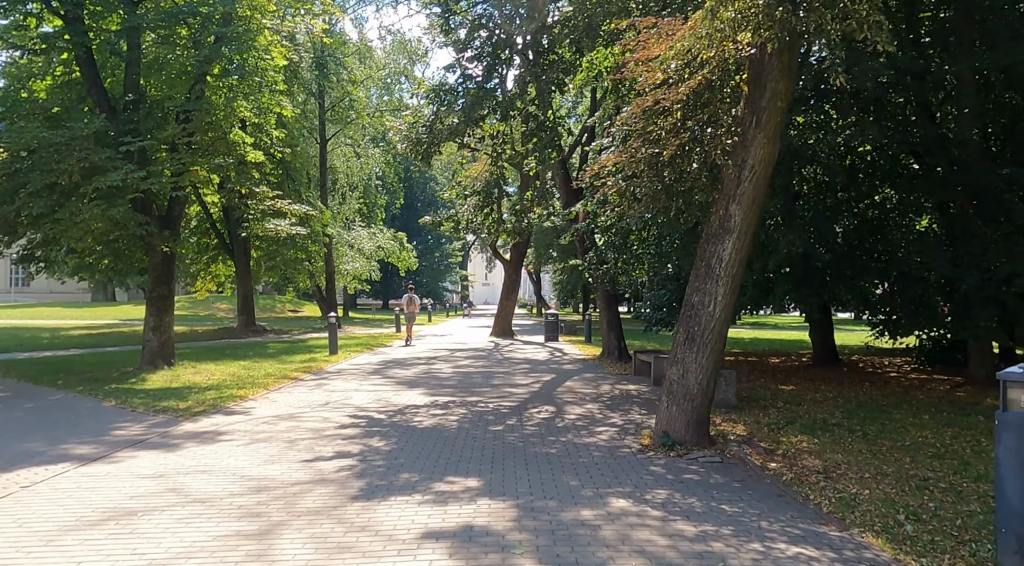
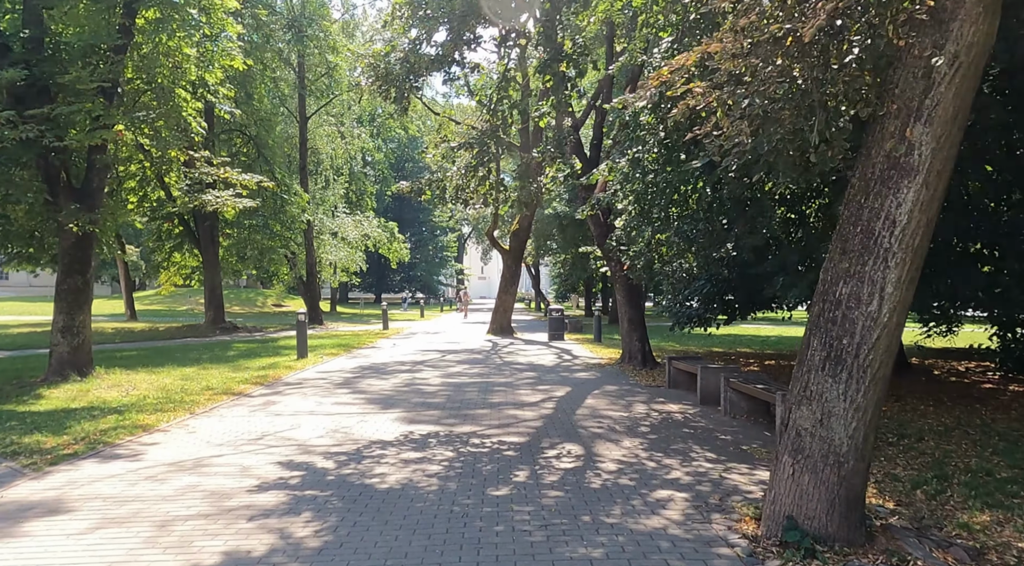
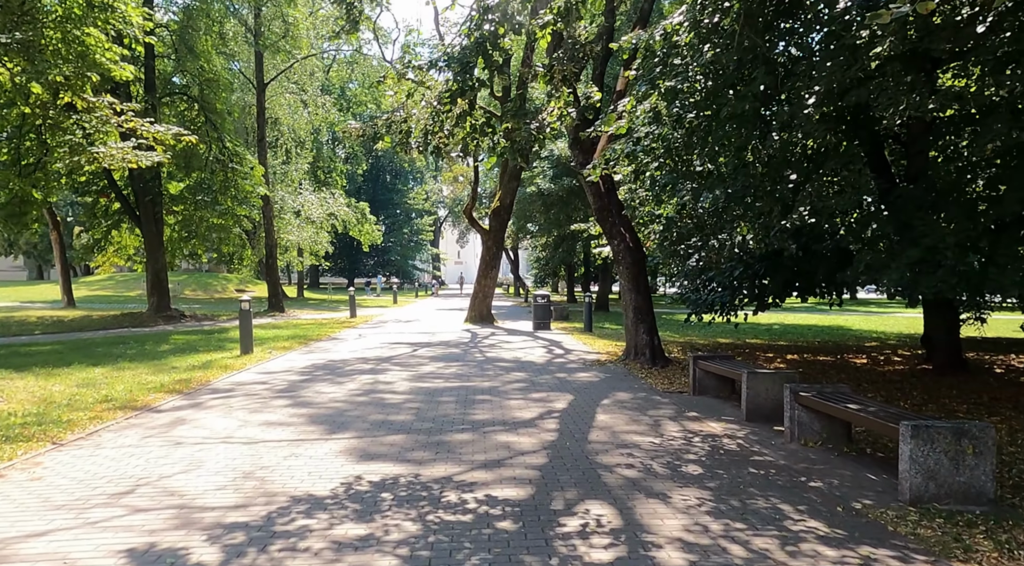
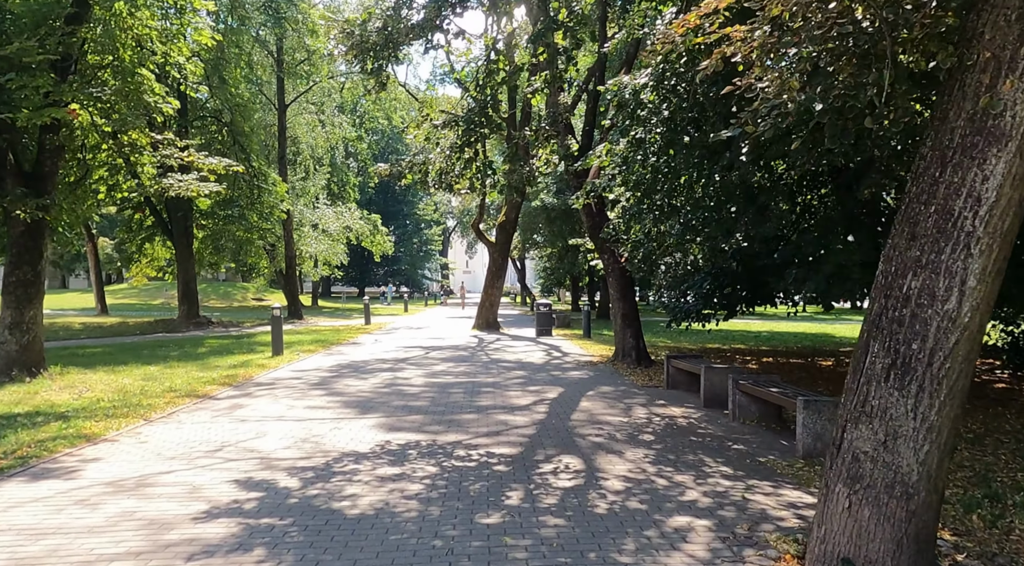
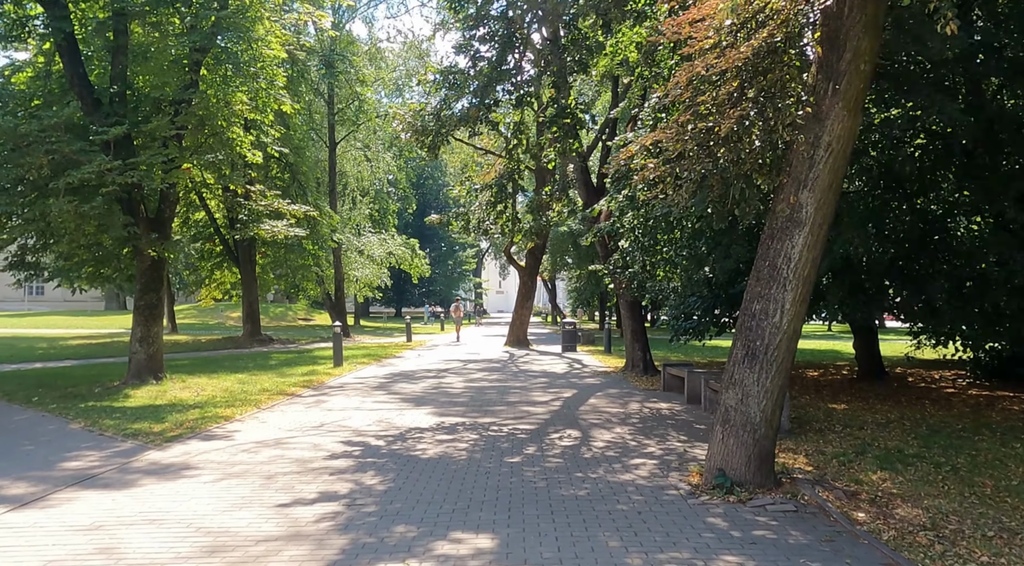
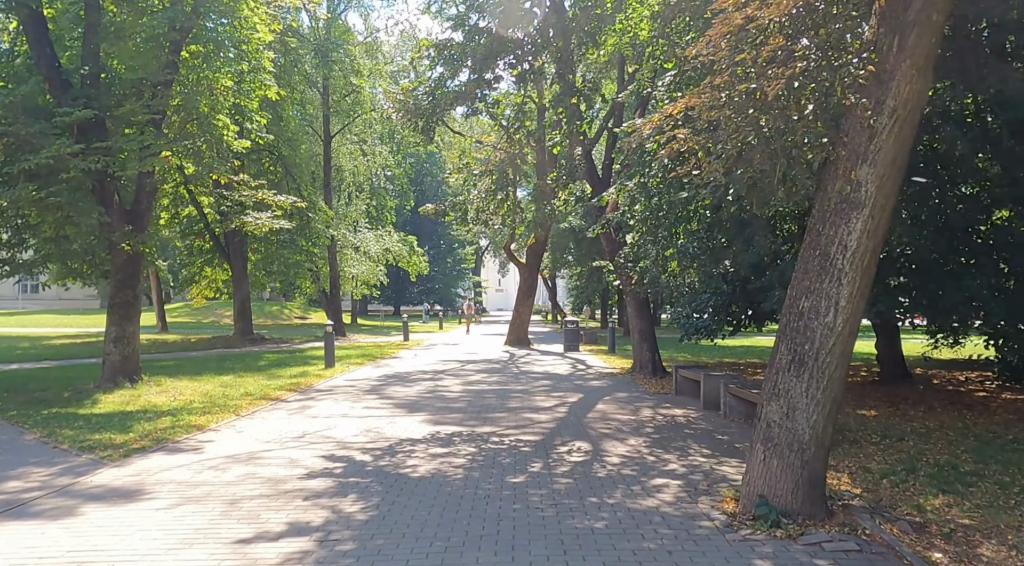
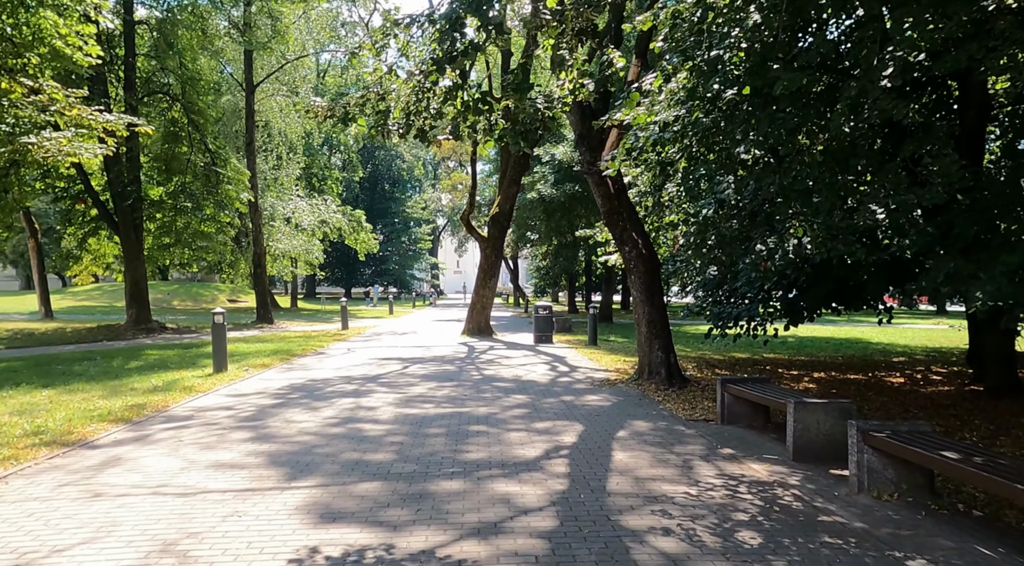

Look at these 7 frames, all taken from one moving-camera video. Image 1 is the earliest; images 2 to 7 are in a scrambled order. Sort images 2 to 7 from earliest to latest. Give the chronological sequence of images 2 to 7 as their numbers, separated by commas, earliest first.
5, 6, 2, 4, 3, 7
